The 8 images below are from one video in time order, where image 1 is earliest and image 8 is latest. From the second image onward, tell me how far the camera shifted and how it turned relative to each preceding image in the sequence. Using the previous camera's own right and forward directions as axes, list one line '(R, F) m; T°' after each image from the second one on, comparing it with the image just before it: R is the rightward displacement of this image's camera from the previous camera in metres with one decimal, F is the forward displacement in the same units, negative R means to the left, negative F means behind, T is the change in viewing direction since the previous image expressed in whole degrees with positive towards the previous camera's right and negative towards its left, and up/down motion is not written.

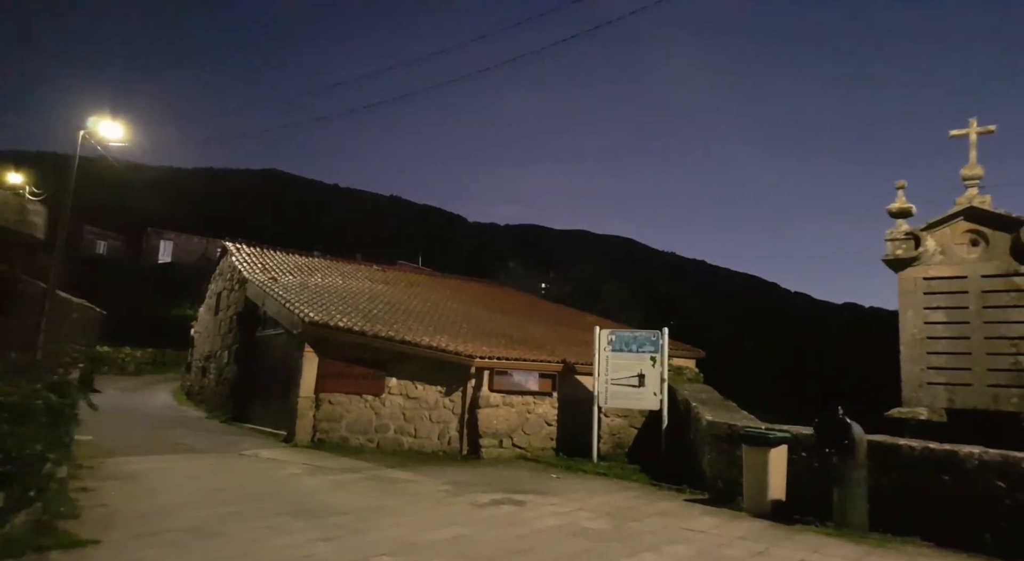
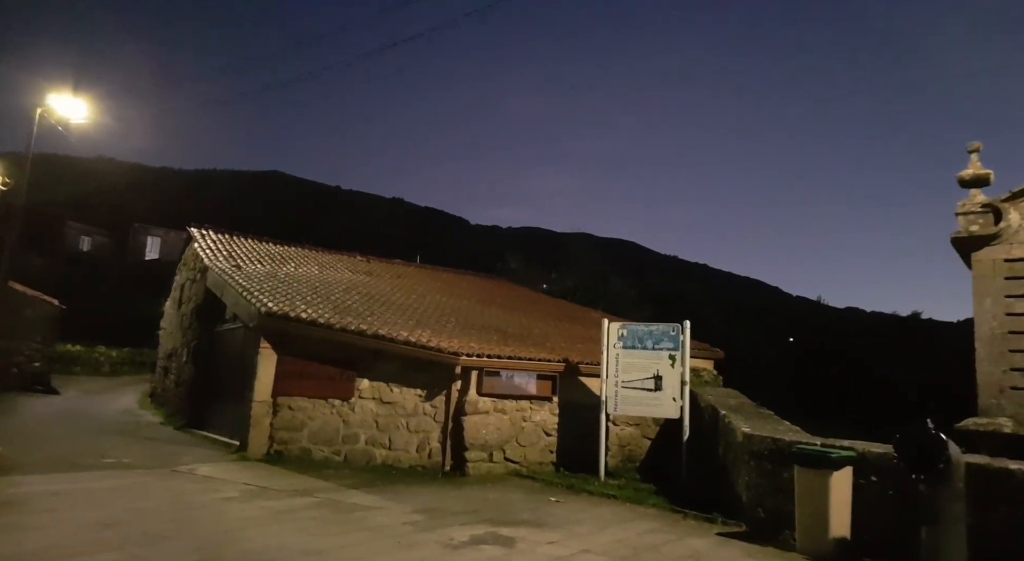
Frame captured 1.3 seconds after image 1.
(+0.1, +1.9) m; 0°
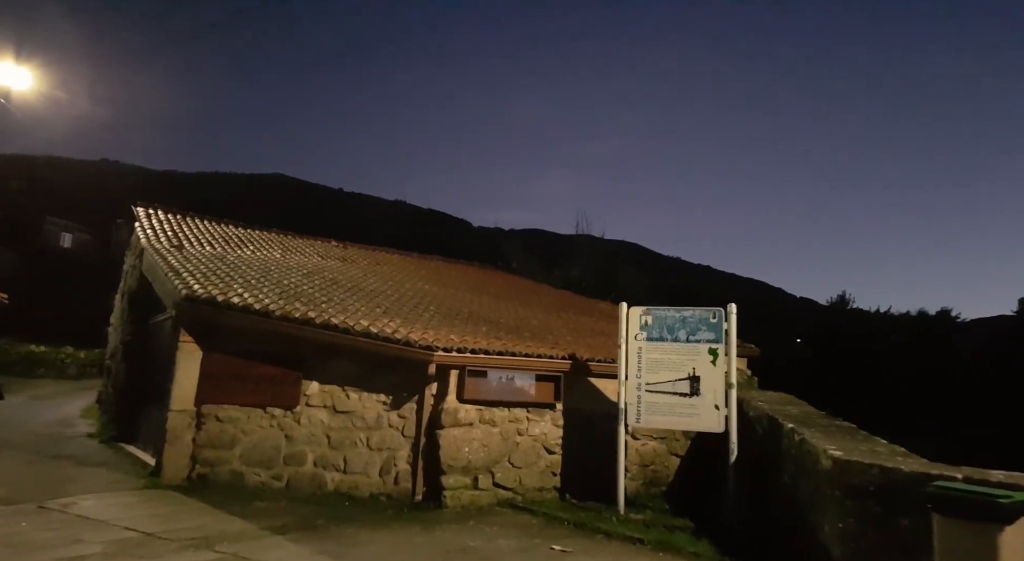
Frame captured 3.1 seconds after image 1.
(+0.1, +2.4) m; 0°
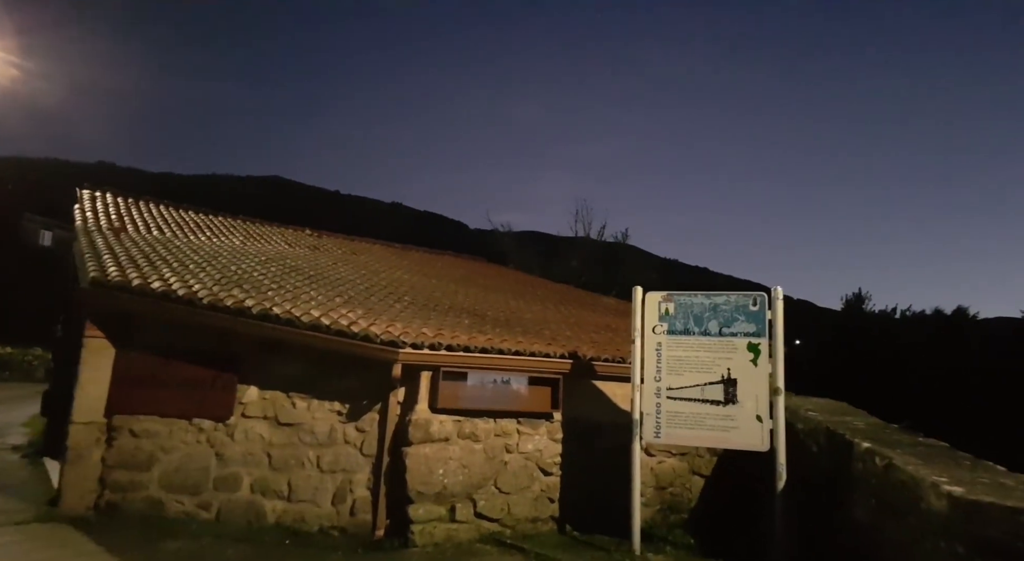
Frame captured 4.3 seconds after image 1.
(+0.1, +1.6) m; 0°
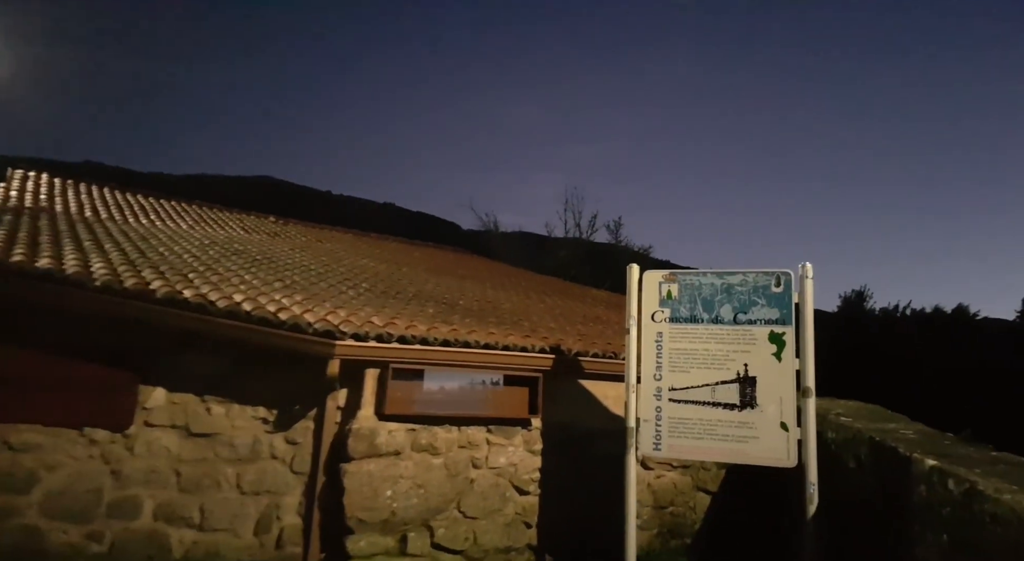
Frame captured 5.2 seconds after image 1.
(+0.2, +1.2) m; +1°
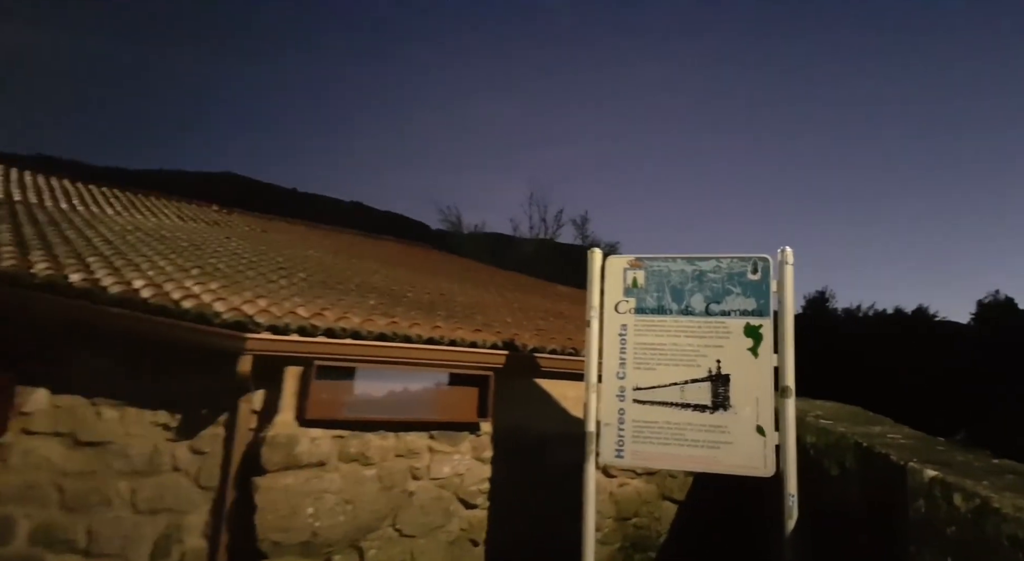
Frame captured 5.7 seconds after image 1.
(+0.2, +0.6) m; +3°
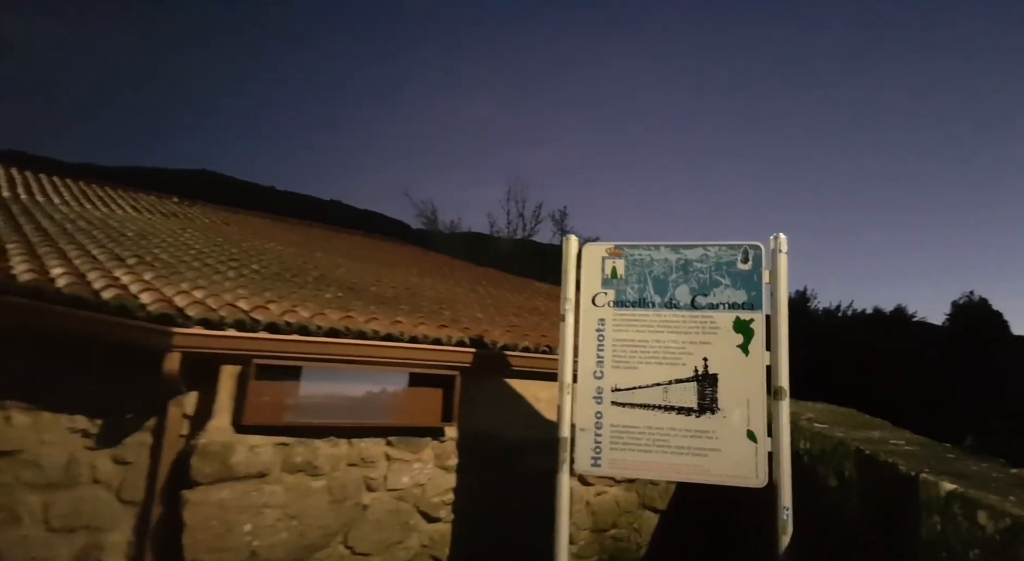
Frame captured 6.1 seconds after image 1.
(+0.1, +0.5) m; +2°
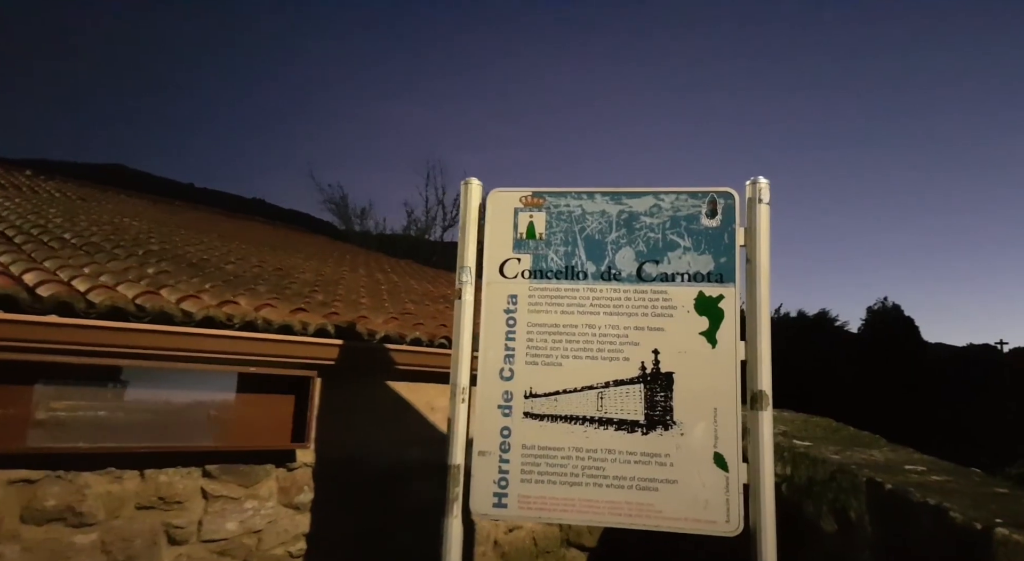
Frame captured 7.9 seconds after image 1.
(+0.3, +1.2) m; +6°
